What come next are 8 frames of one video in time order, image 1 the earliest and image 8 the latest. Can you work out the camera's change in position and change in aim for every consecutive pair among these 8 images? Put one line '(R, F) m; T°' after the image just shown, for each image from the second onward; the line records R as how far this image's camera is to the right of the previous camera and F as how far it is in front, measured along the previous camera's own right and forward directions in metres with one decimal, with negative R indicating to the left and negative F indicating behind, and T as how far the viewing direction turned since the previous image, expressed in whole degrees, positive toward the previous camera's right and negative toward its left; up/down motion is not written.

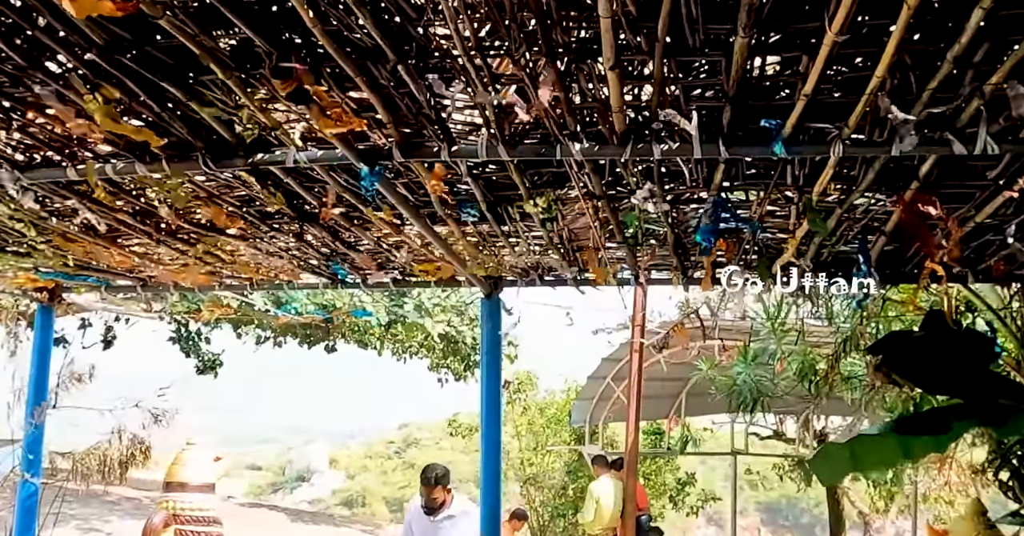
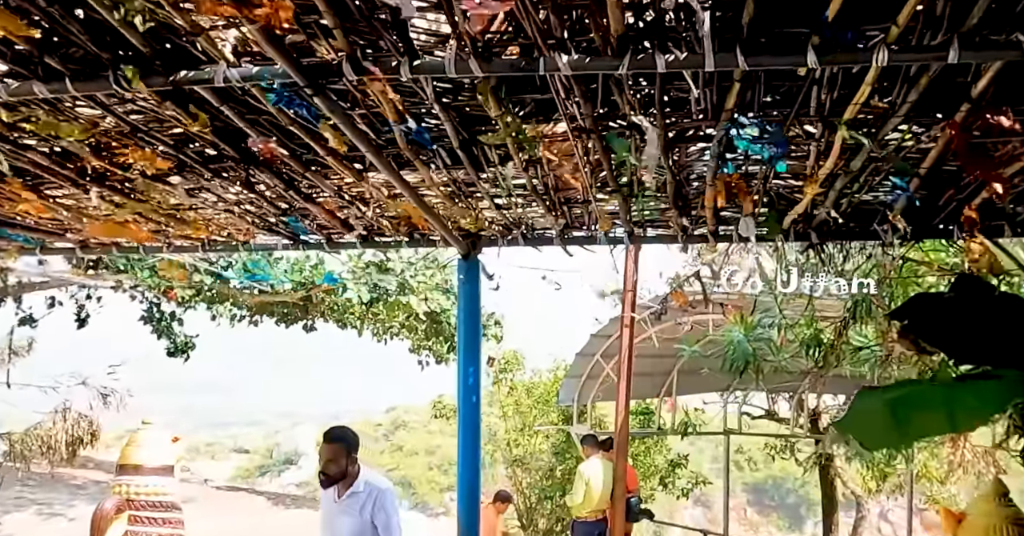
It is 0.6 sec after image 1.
(0.0, +0.3) m; +1°
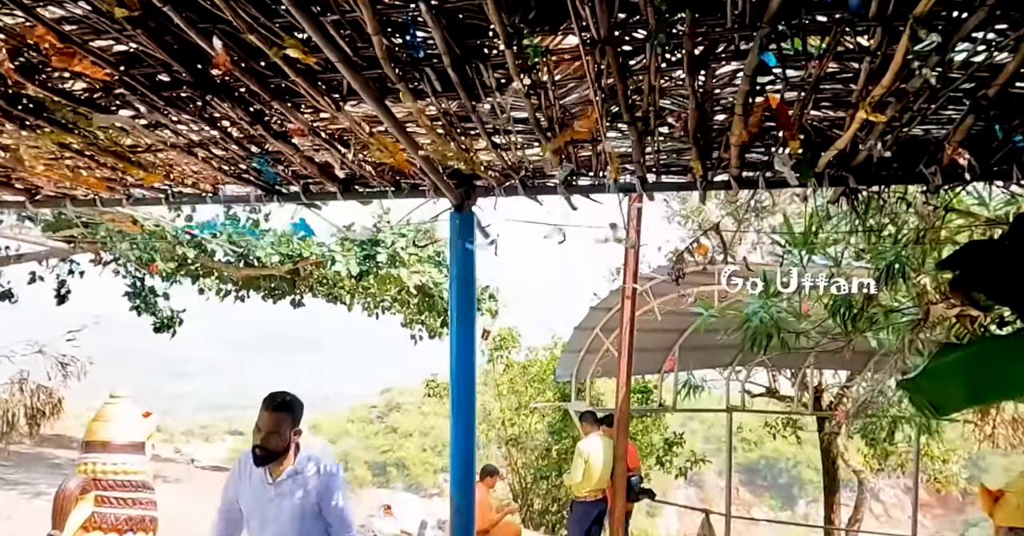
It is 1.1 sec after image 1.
(0.0, +0.2) m; 0°
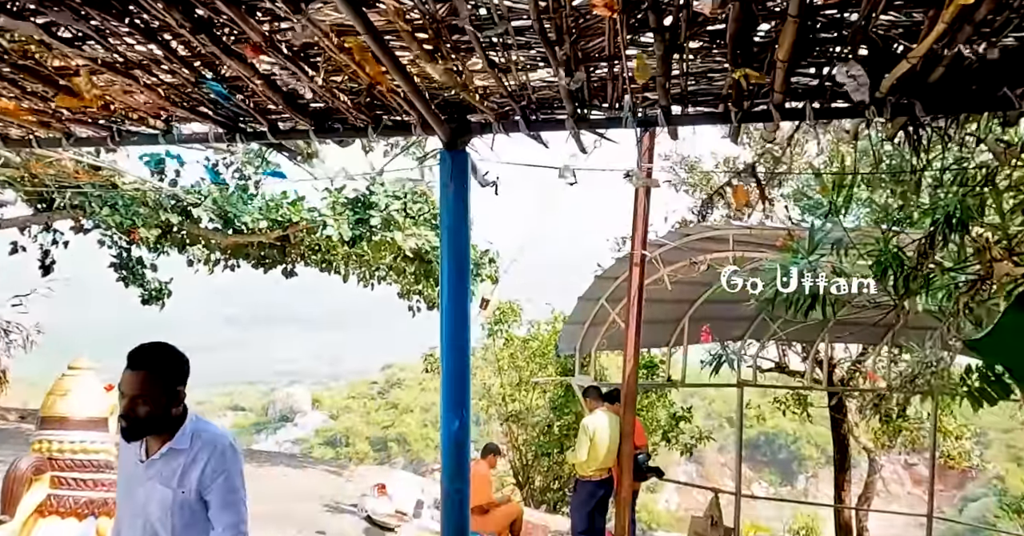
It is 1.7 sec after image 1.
(0.0, +0.3) m; 0°
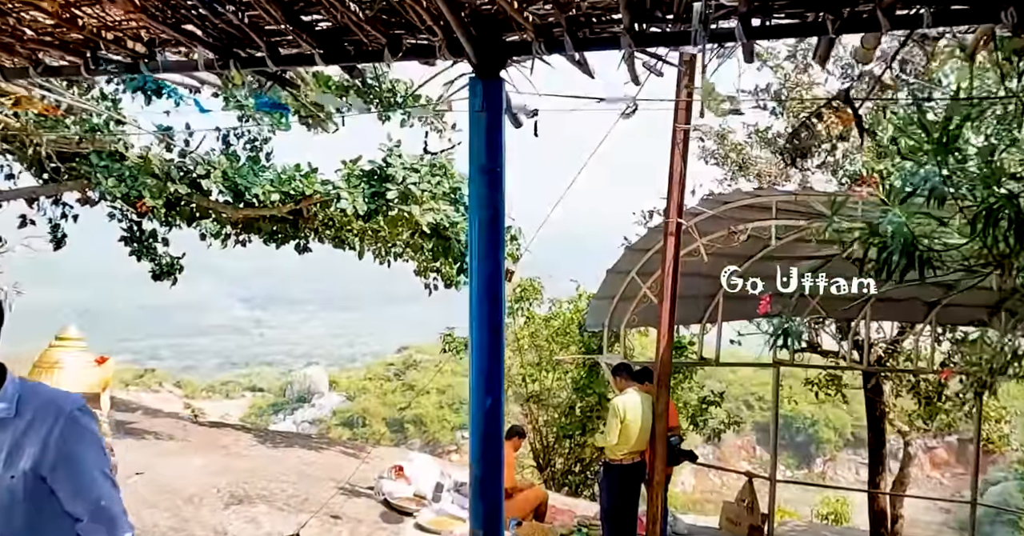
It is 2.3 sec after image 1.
(-0.1, +0.3) m; -1°
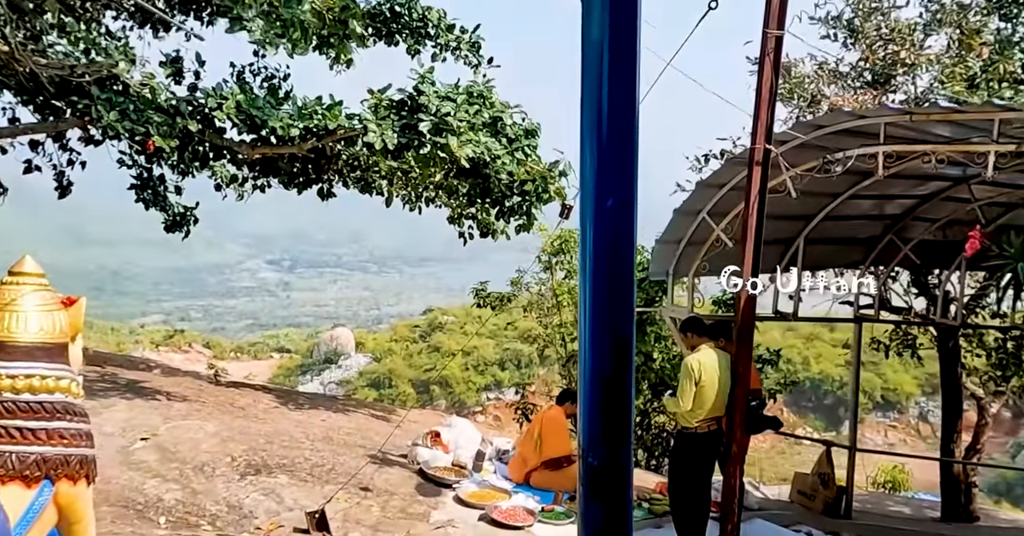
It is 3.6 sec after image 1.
(-0.1, +0.6) m; -2°
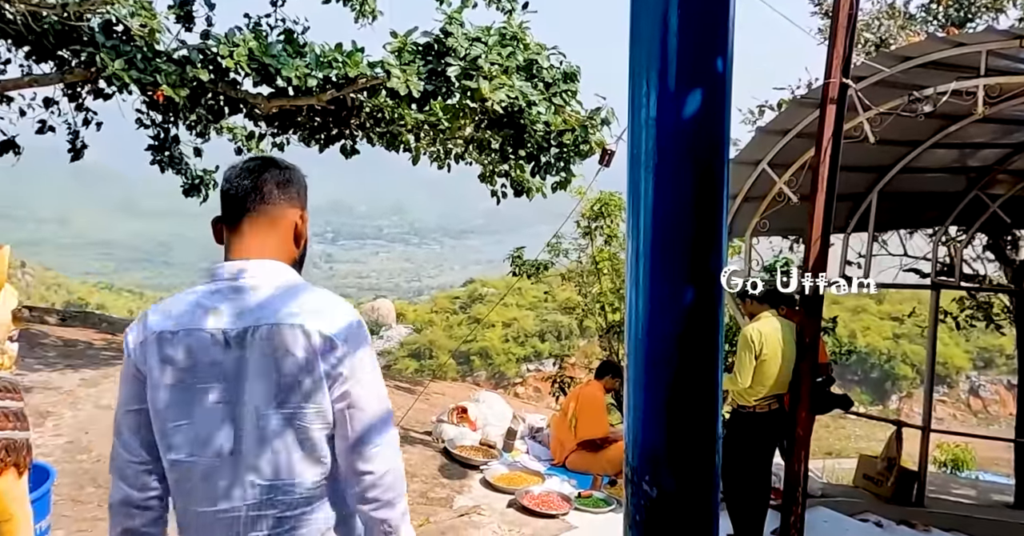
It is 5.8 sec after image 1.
(0.0, +0.4) m; -3°
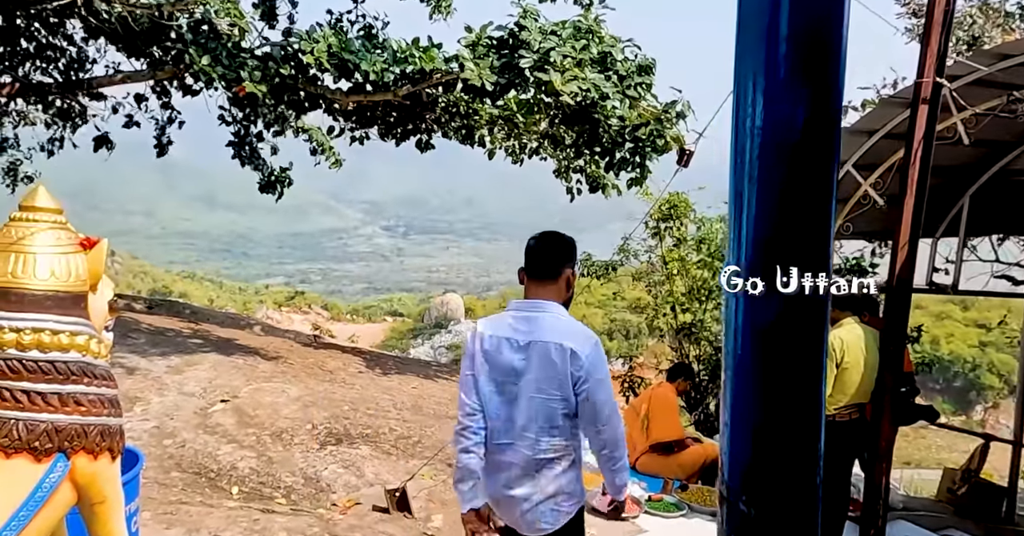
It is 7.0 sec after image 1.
(0.0, 0.0) m; -5°
